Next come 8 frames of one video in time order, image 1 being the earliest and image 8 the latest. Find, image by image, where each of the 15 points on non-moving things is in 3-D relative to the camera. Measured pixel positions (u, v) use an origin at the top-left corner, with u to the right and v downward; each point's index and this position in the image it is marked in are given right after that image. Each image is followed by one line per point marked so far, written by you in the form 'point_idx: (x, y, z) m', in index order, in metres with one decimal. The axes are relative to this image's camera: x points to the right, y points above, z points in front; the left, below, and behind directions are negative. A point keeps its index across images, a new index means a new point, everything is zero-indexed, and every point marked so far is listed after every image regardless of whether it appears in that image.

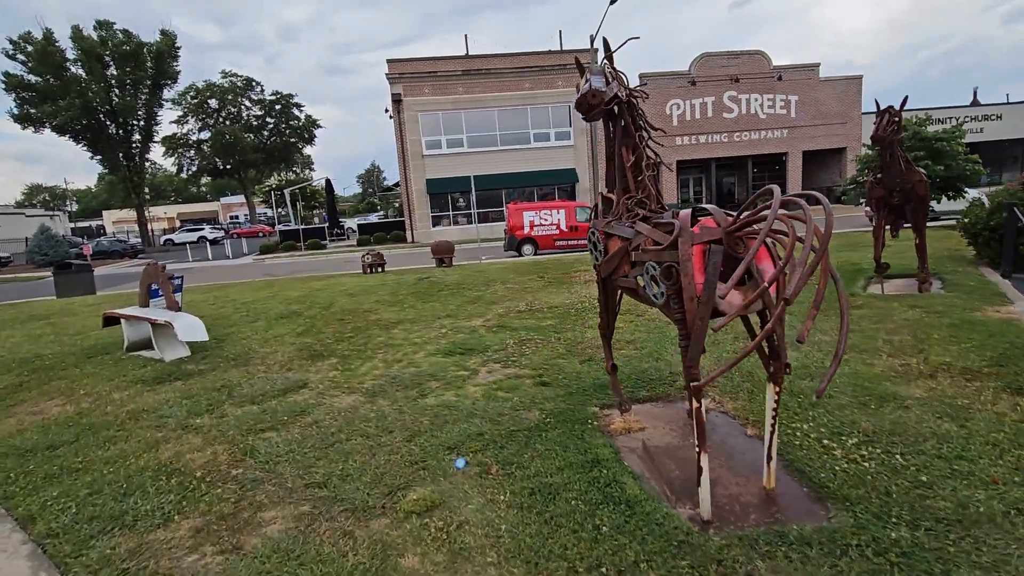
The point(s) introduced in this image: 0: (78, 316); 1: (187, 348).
0: (-8.9, -0.6, +10.4) m
1: (-4.3, -0.8, +6.7) m
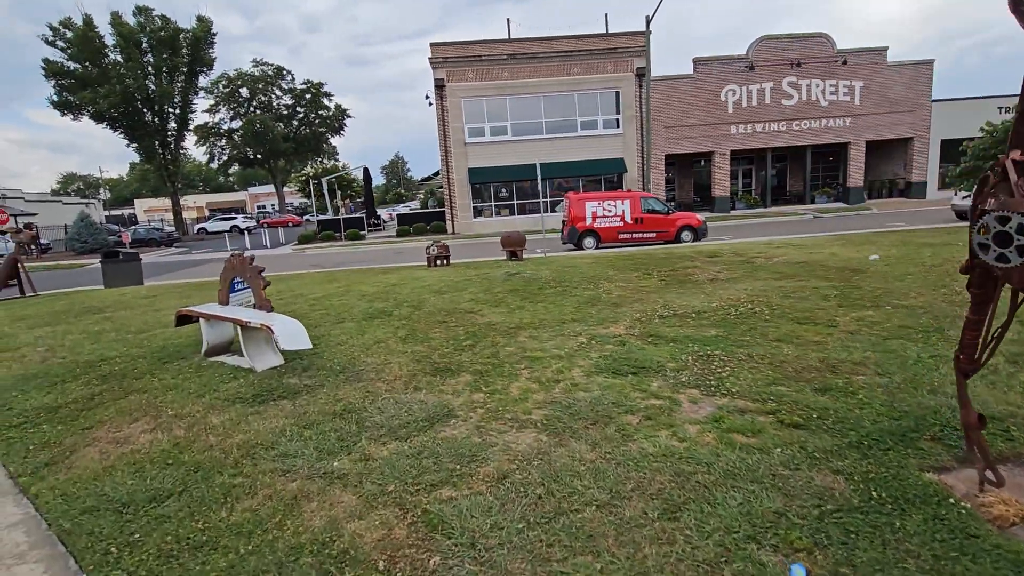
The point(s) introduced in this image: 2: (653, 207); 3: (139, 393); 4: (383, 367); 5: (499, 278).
0: (-7.0, -0.4, +9.5) m
1: (-2.6, -0.7, +5.6) m
2: (+5.1, +2.9, +18.5) m
3: (-3.6, -1.0, +5.0) m
4: (-1.3, -0.8, +5.2) m
5: (-0.2, +0.2, +9.1) m
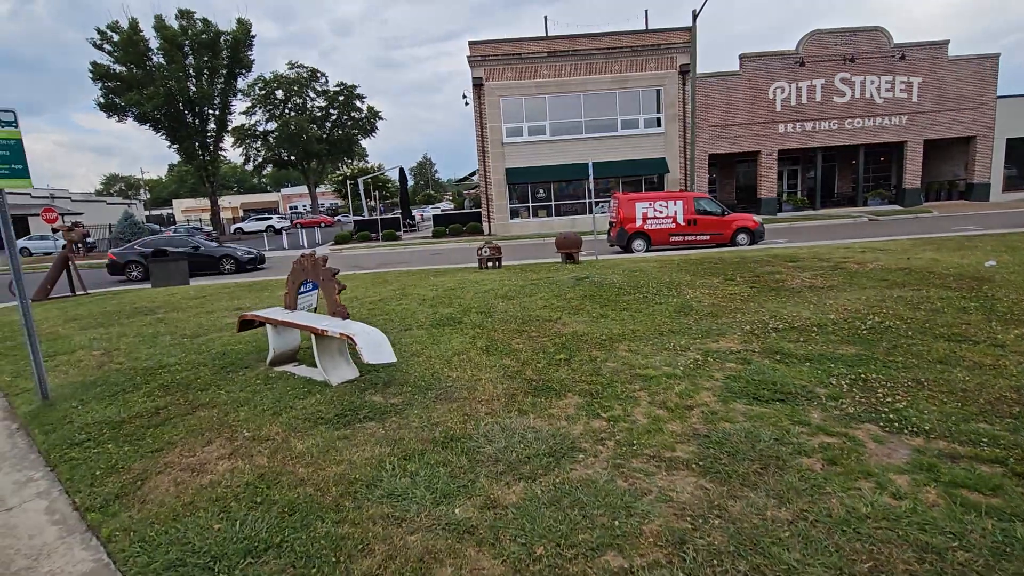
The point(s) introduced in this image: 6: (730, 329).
0: (-5.8, -0.4, +9.2) m
1: (-1.6, -0.8, +5.1) m
2: (+6.7, +2.8, +17.6) m
3: (-2.7, -1.1, +4.5) m
4: (-0.3, -0.9, +4.6) m
5: (+0.9, +0.1, +8.5) m
6: (+2.4, -0.5, +5.6) m
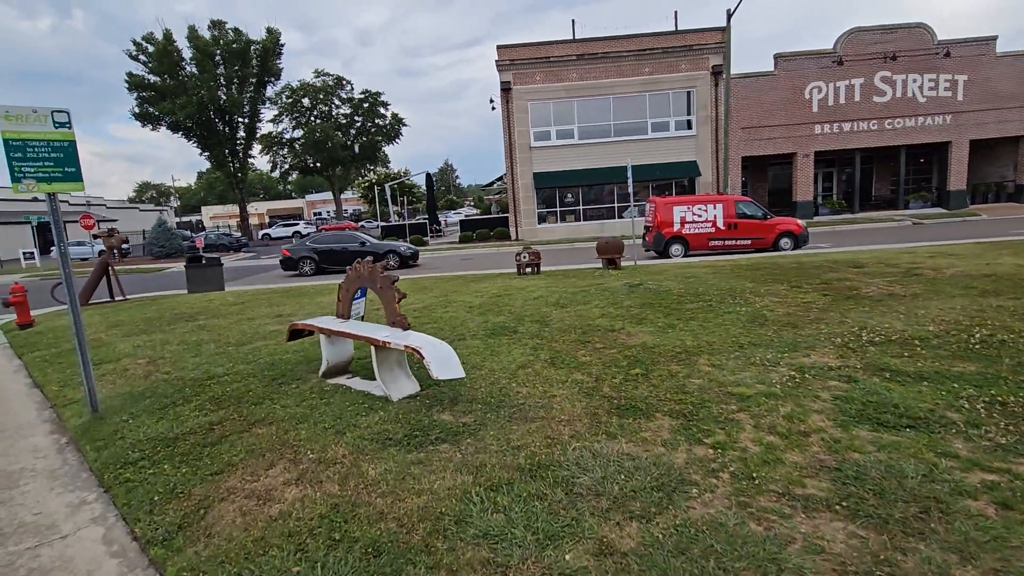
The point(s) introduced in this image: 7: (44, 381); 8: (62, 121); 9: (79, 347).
0: (-5.0, -0.5, +9.1) m
1: (-0.9, -0.8, +4.8) m
2: (+7.9, +2.5, +17.0) m
3: (-2.0, -1.1, +4.2) m
4: (+0.3, -0.9, +4.2) m
5: (+1.7, 0.0, +8.1) m
6: (+3.1, -0.5, +5.1) m
7: (-5.8, -1.2, +6.3) m
8: (-4.0, +1.5, +4.5) m
9: (-4.0, -0.6, +4.8) m
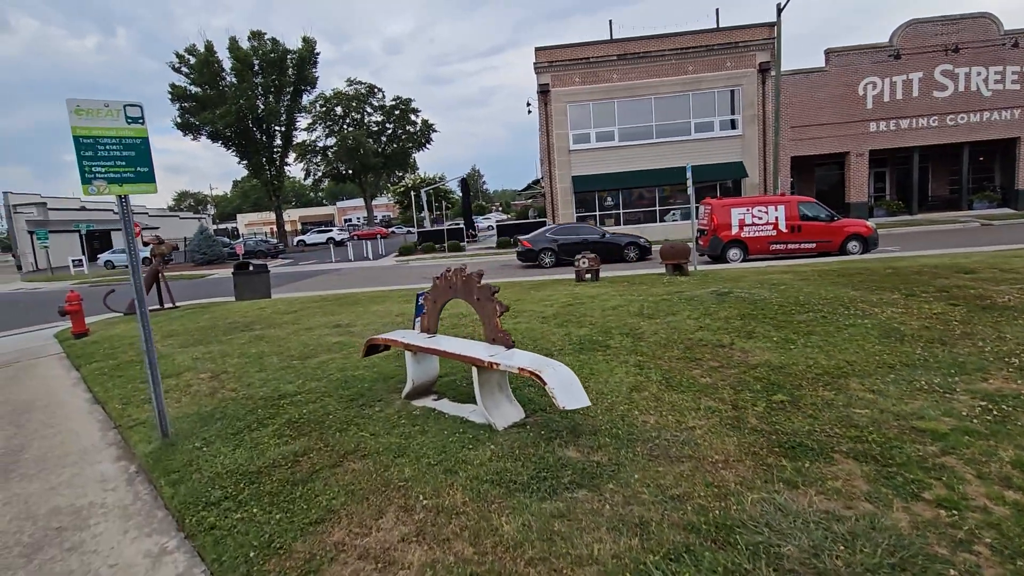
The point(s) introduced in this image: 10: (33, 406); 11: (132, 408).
0: (-3.8, -0.7, +8.7) m
1: (0.0, -0.9, +4.2) m
2: (+9.4, +2.3, +16.0) m
3: (-1.1, -1.2, +3.7) m
4: (+1.2, -1.0, +3.5) m
5: (+2.8, -0.2, +7.4) m
6: (+4.0, -0.6, +4.4) m
7: (-4.7, -1.3, +6.0) m
8: (-3.0, +1.4, +4.1) m
9: (-3.1, -0.7, +4.3) m
10: (-5.8, -1.4, +6.2) m
11: (-4.0, -1.3, +5.4) m
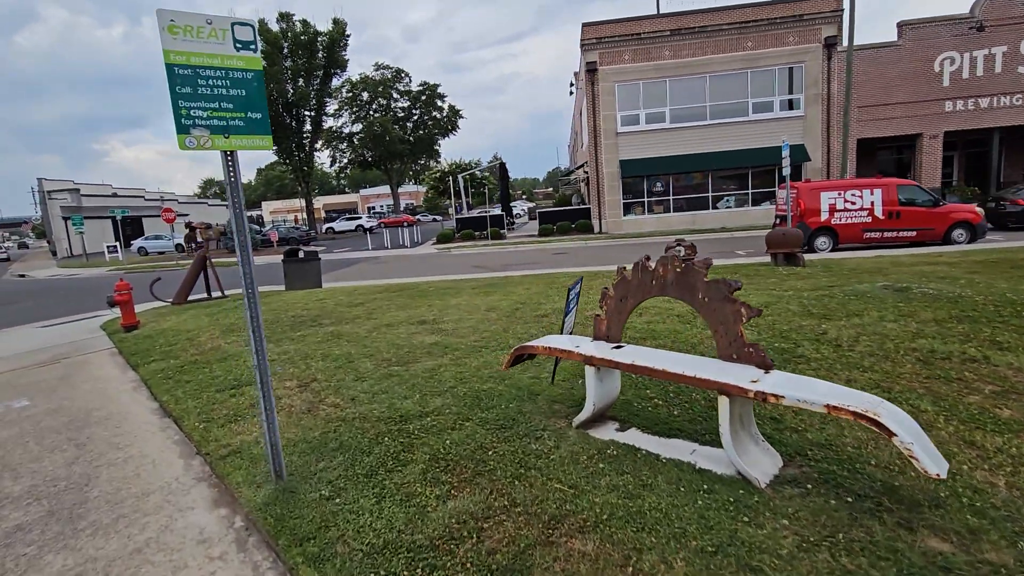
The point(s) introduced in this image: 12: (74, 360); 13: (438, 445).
0: (-2.2, -0.5, +7.6) m
1: (+1.5, -0.9, +3.0) m
2: (+11.3, +2.5, +14.4) m
3: (+0.3, -1.2, +2.5) m
4: (+2.7, -1.0, +2.3) m
5: (+4.4, -0.1, +6.0) m
6: (+5.5, -0.6, +3.0) m
7: (-3.2, -1.2, +4.9) m
8: (-1.6, +1.4, +2.9) m
9: (-1.6, -0.7, +3.2) m
10: (-4.3, -1.3, +5.2) m
11: (-2.5, -1.2, +4.4) m
12: (-6.6, -1.1, +7.7) m
13: (-0.5, -1.1, +3.6) m
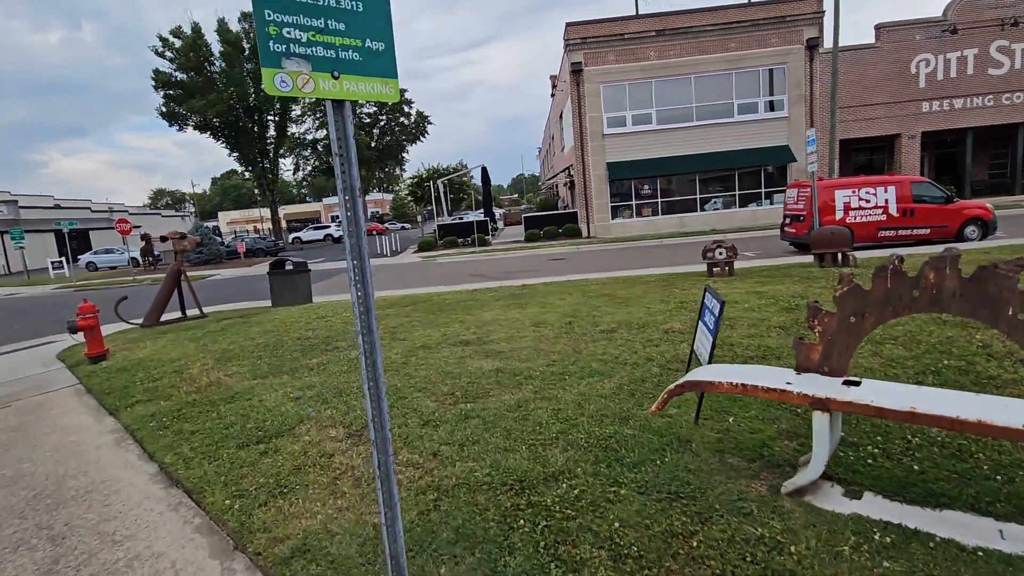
0: (-1.5, -0.7, +6.4) m
1: (+2.5, -1.0, +2.0) m
2: (+11.4, +2.6, +14.1) m
3: (+1.4, -1.3, +1.5) m
4: (+3.7, -1.0, +1.5) m
5: (+5.2, -0.1, +5.3) m
6: (+6.5, -0.6, +2.4) m
7: (-2.3, -1.4, +3.7) m
8: (-0.6, +1.3, +1.8) m
9: (-0.6, -0.8, +2.1) m
10: (-3.4, -1.5, +3.9) m
11: (-1.6, -1.4, +3.2) m
12: (-5.8, -1.4, +6.2) m
13: (+0.5, -1.2, +2.5) m
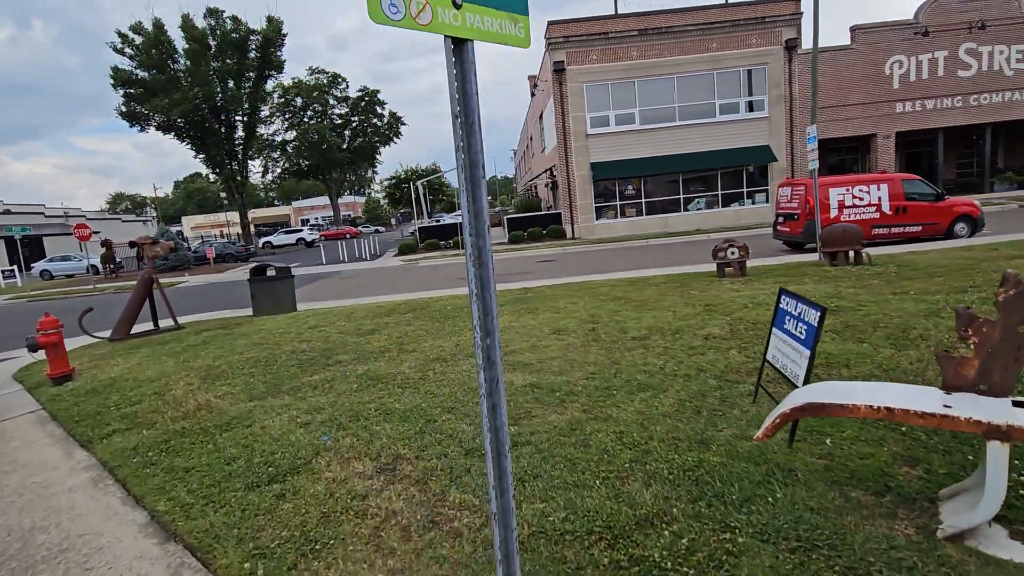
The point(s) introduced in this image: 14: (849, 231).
0: (-1.3, -0.8, +5.8) m
1: (+3.0, -1.0, +1.7) m
2: (+11.2, +2.7, +14.2) m
3: (+1.9, -1.3, +1.1) m
4: (+4.2, -1.0, +1.1) m
5: (+5.5, -0.1, +5.1) m
6: (+7.0, -0.5, +2.2) m
7: (-1.9, -1.4, +3.0) m
8: (-0.1, +1.3, +1.3) m
9: (-0.1, -0.8, +1.6) m
10: (-3.0, -1.6, +3.2) m
11: (-1.1, -1.4, +2.6) m
12: (-5.5, -1.5, +5.4) m
13: (+0.9, -1.2, +2.1) m
14: (+6.0, +1.0, +9.0) m
